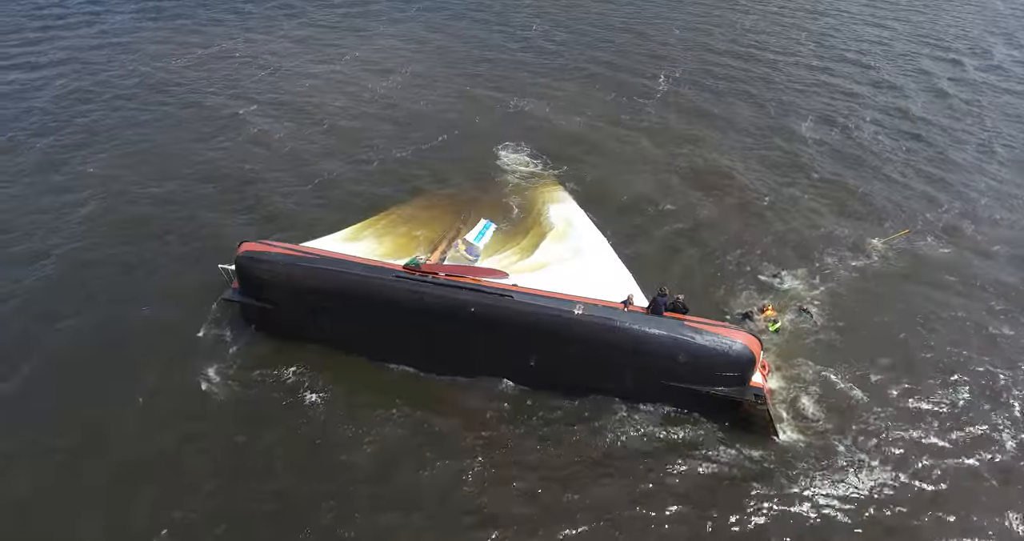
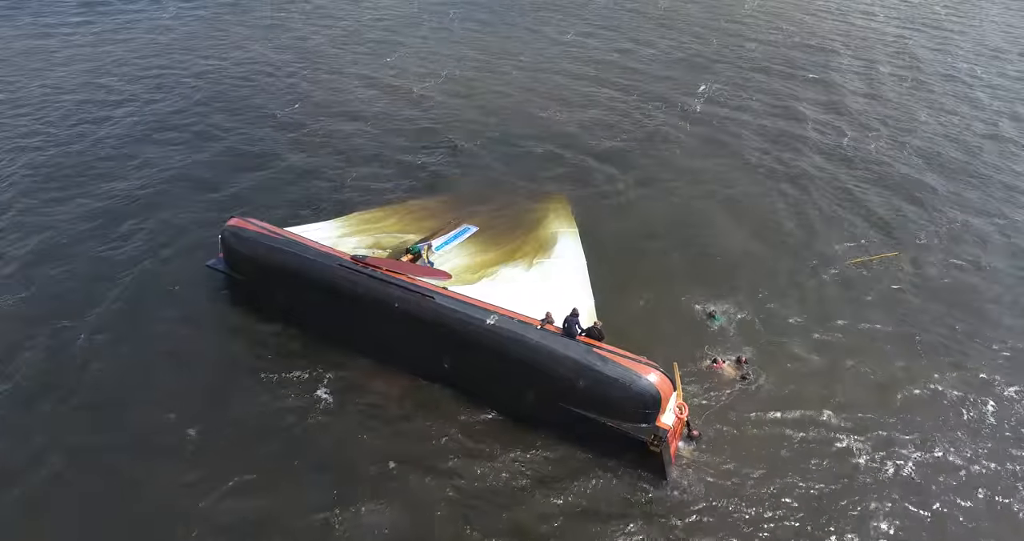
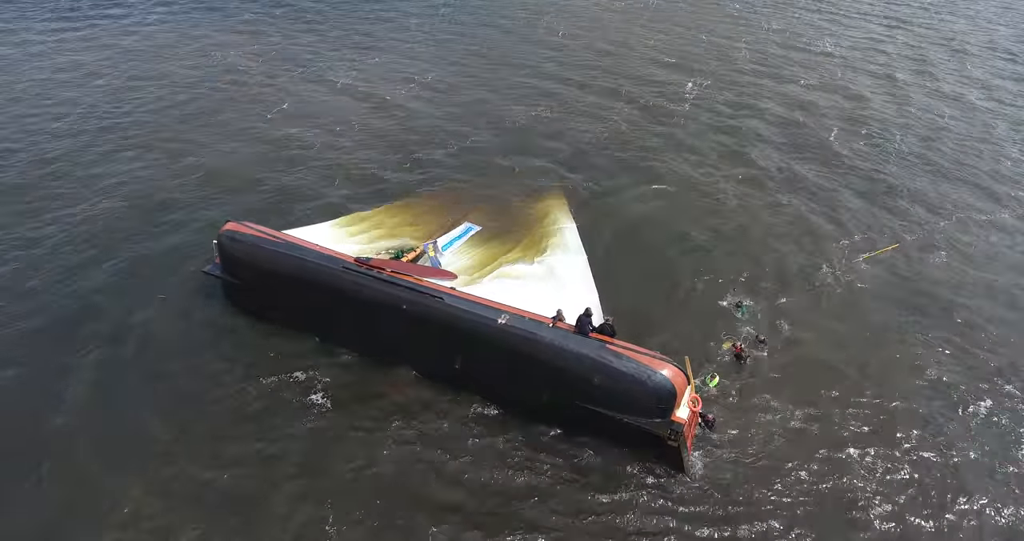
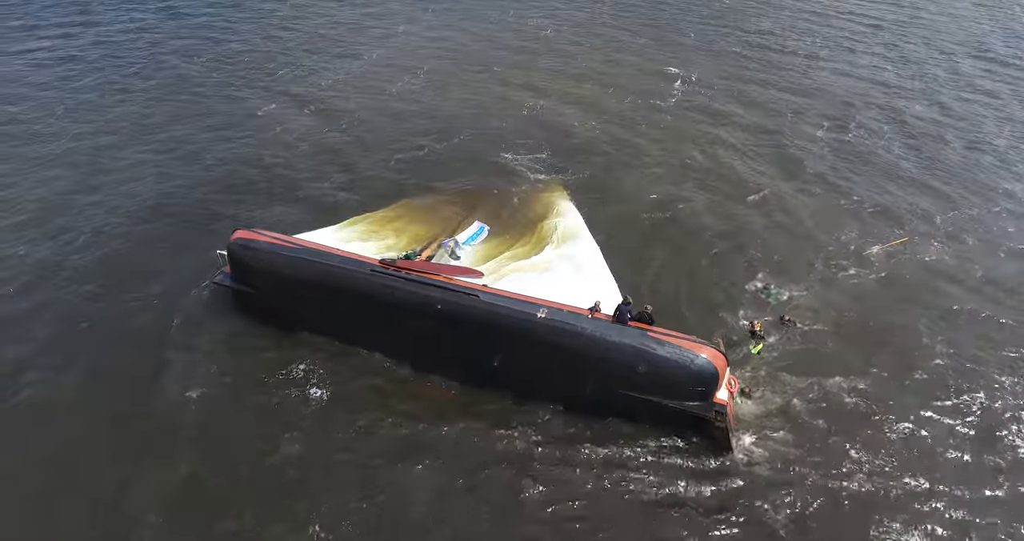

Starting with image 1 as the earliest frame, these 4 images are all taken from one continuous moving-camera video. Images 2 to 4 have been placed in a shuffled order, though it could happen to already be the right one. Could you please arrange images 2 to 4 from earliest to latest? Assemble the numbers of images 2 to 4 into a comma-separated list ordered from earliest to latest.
4, 3, 2
